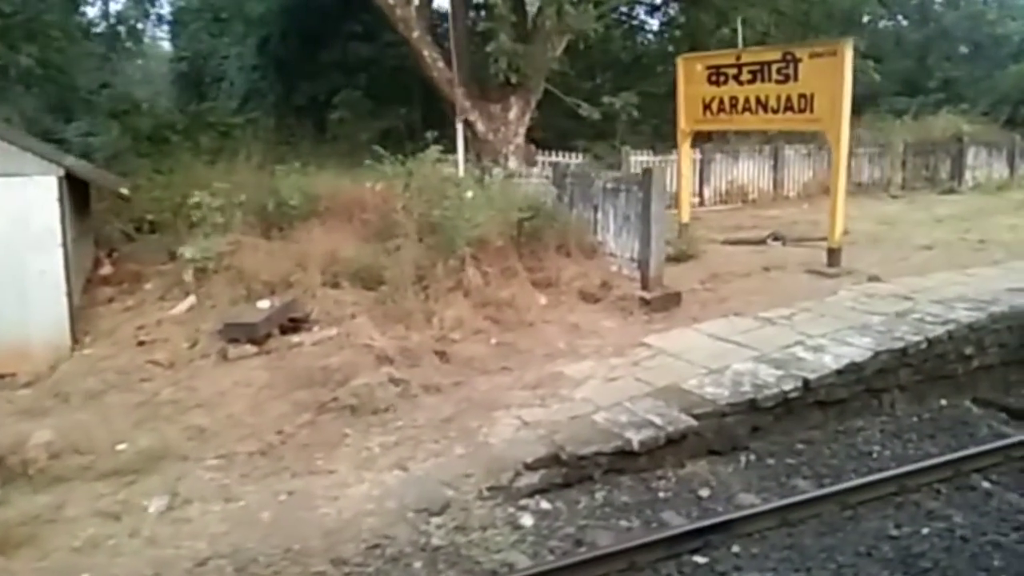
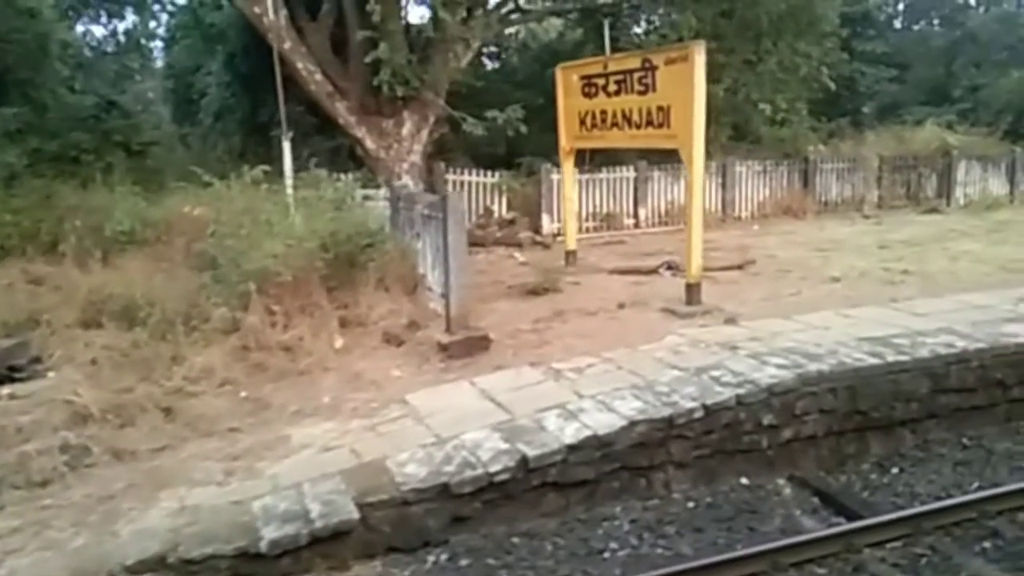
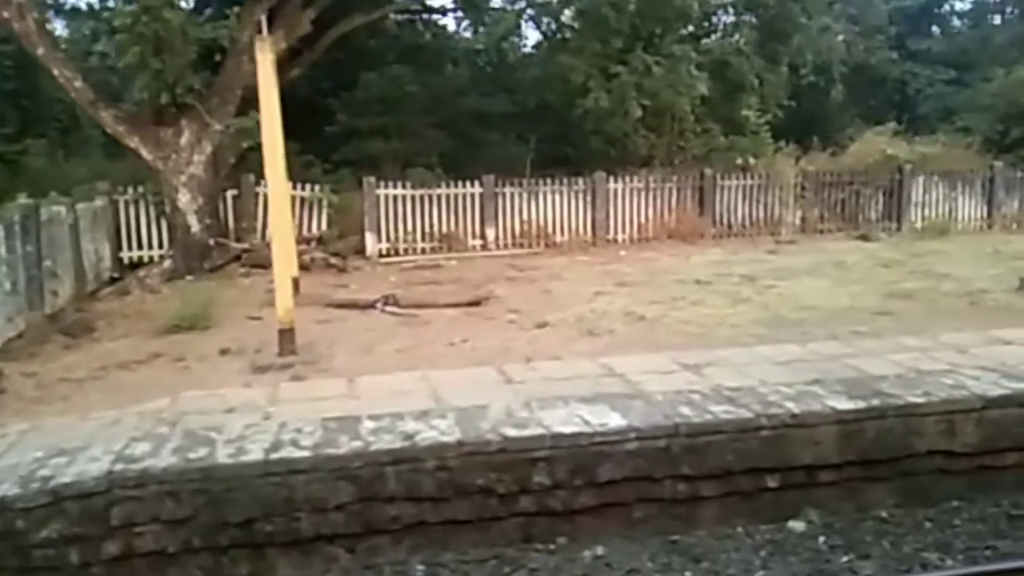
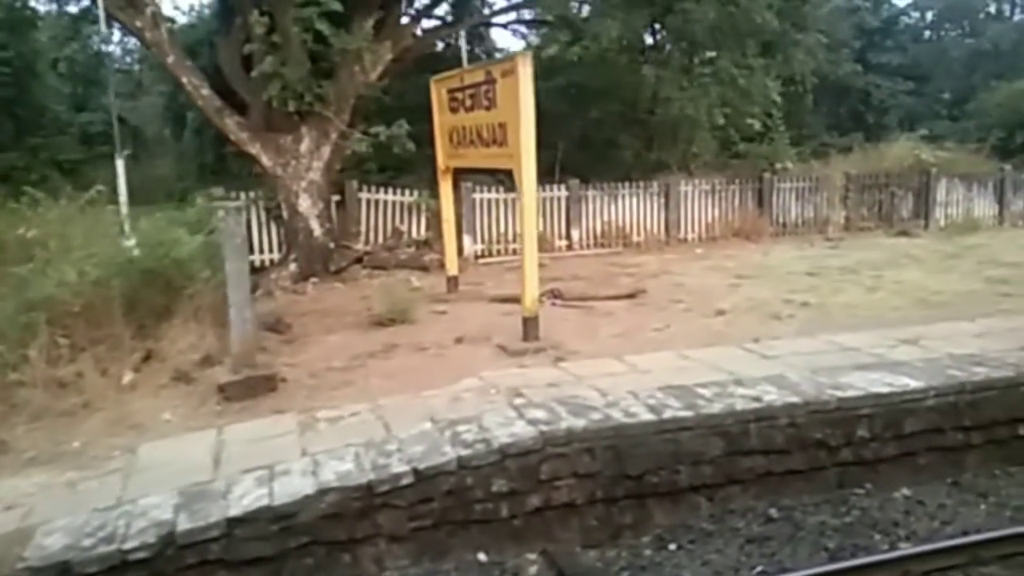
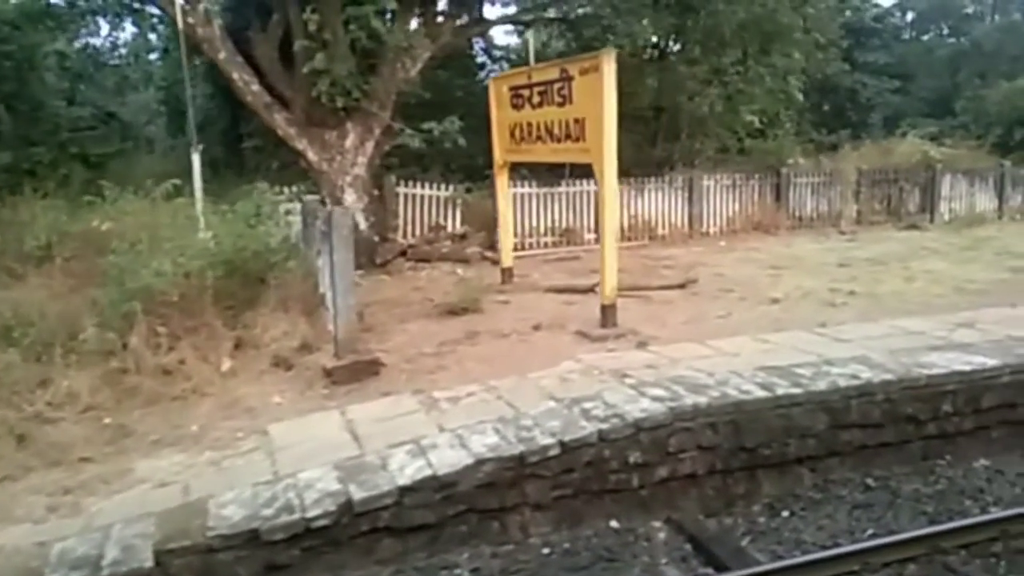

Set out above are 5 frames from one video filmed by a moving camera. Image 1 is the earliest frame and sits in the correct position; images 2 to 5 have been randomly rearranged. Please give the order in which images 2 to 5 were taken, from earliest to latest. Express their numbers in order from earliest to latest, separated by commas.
2, 5, 4, 3
